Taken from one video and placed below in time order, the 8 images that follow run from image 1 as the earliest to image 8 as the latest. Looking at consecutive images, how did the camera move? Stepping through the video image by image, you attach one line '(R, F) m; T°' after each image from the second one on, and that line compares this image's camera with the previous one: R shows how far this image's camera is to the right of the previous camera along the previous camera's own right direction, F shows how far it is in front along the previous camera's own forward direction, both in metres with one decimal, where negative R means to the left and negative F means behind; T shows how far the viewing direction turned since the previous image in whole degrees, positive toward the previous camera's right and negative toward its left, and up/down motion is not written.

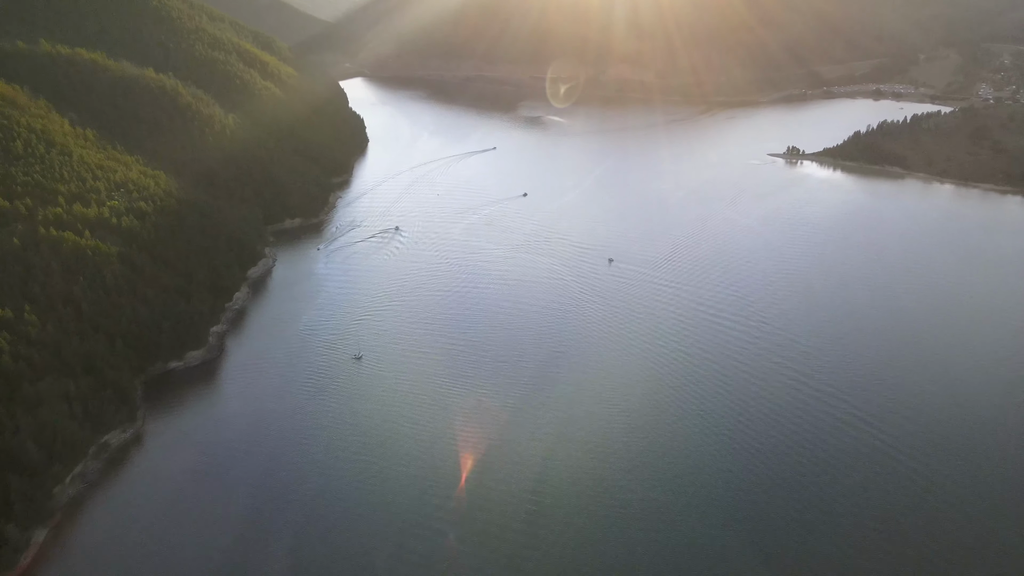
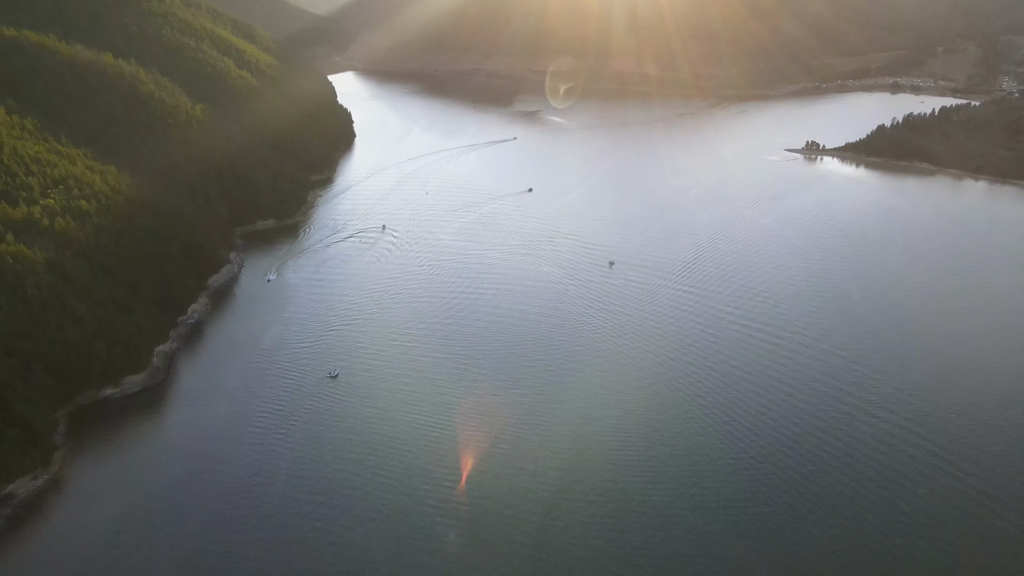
(+0.1, +2.8) m; 0°
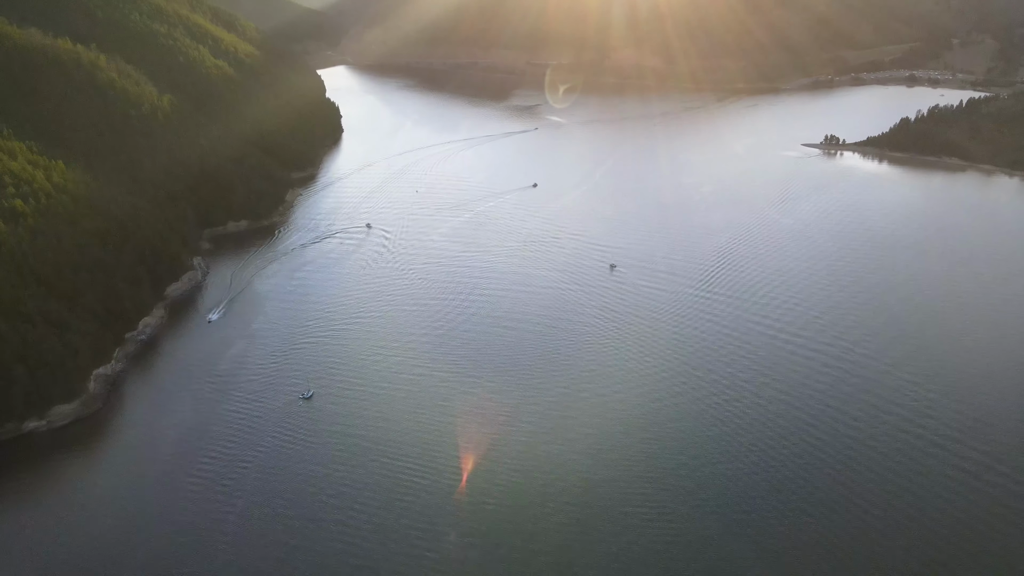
(+0.1, +2.3) m; 0°
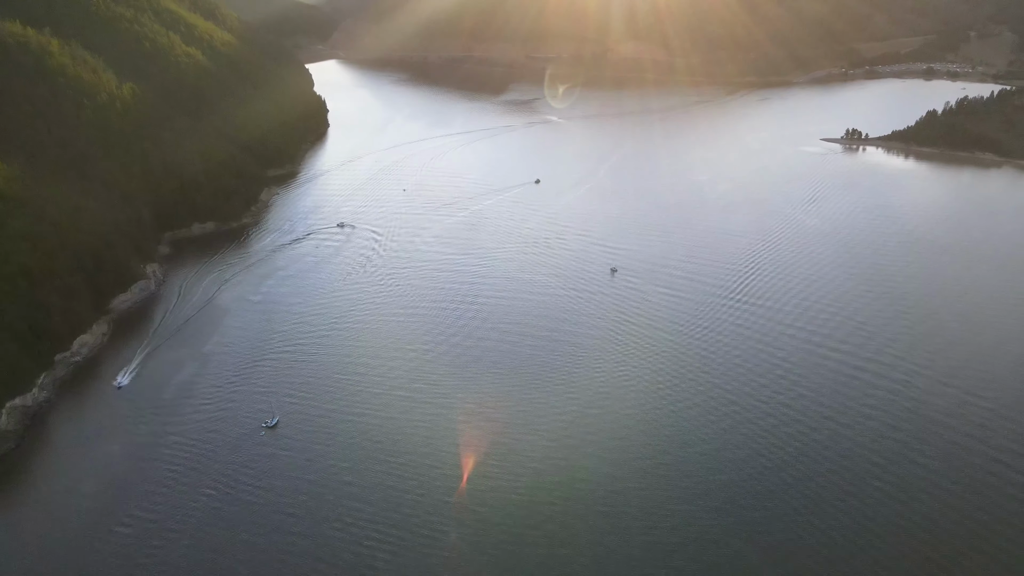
(+0.1, +2.3) m; 0°
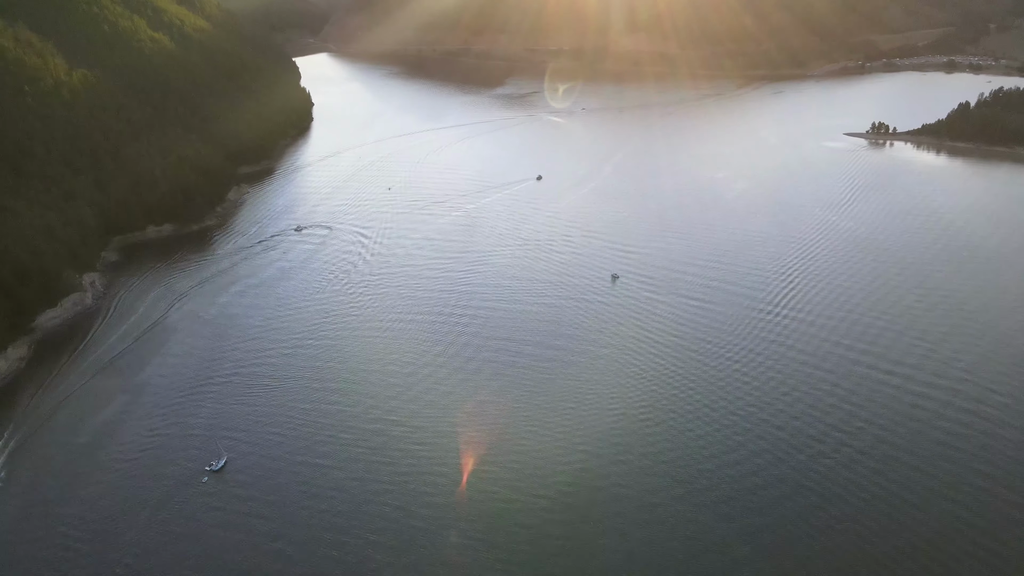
(+0.1, +2.4) m; 0°
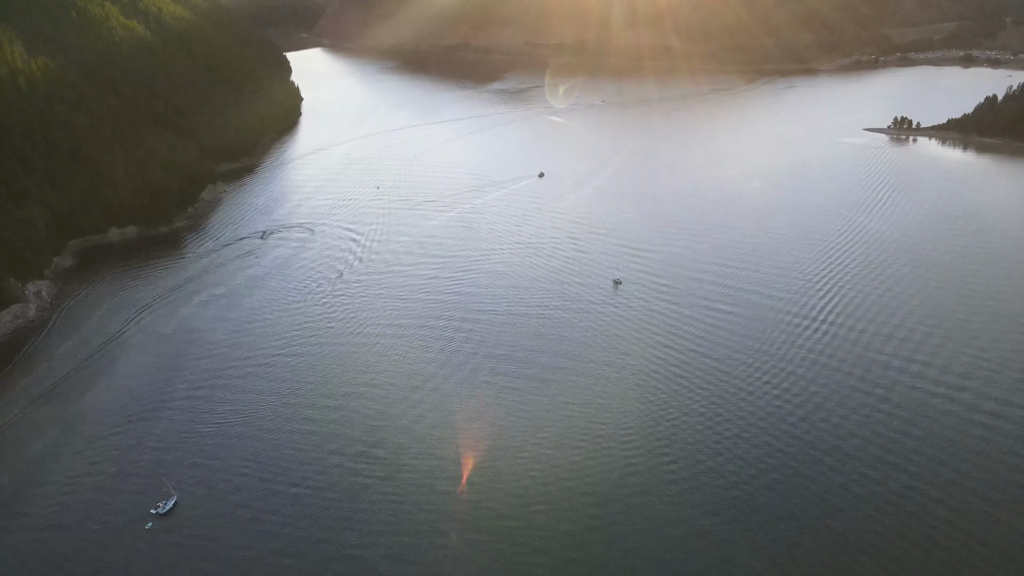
(0.0, +1.7) m; 0°
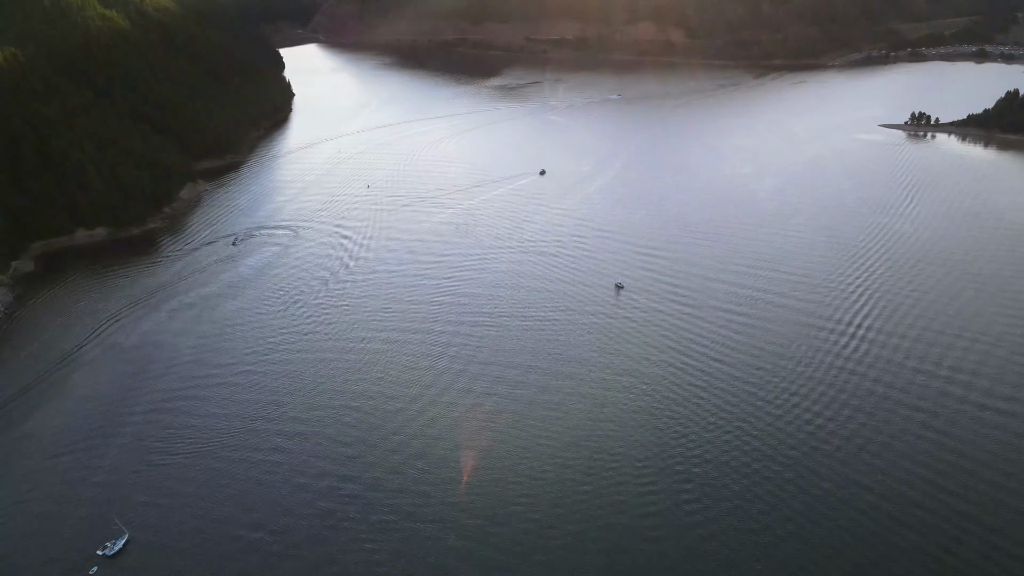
(0.0, +1.2) m; 0°
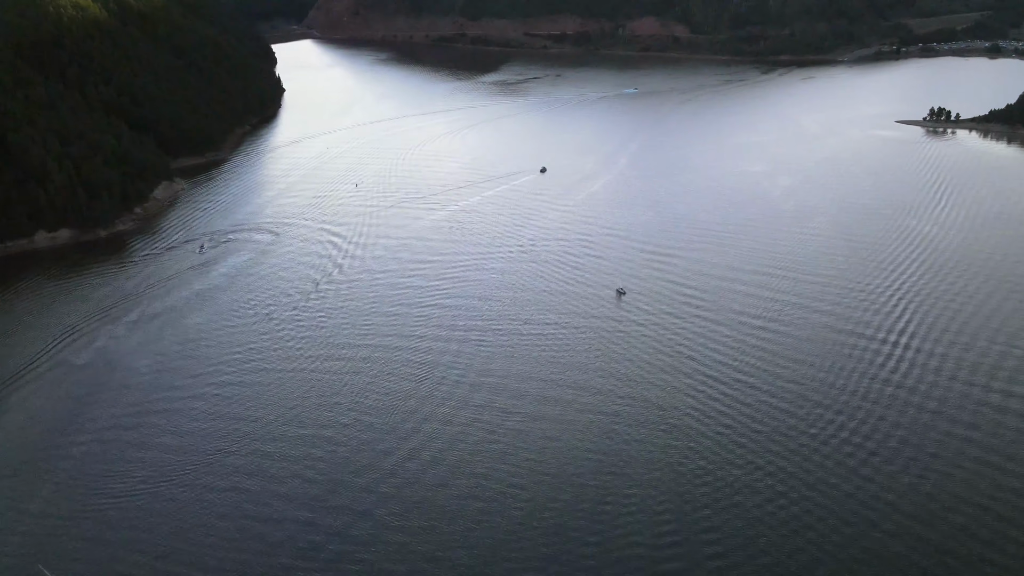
(0.0, +1.2) m; 0°
